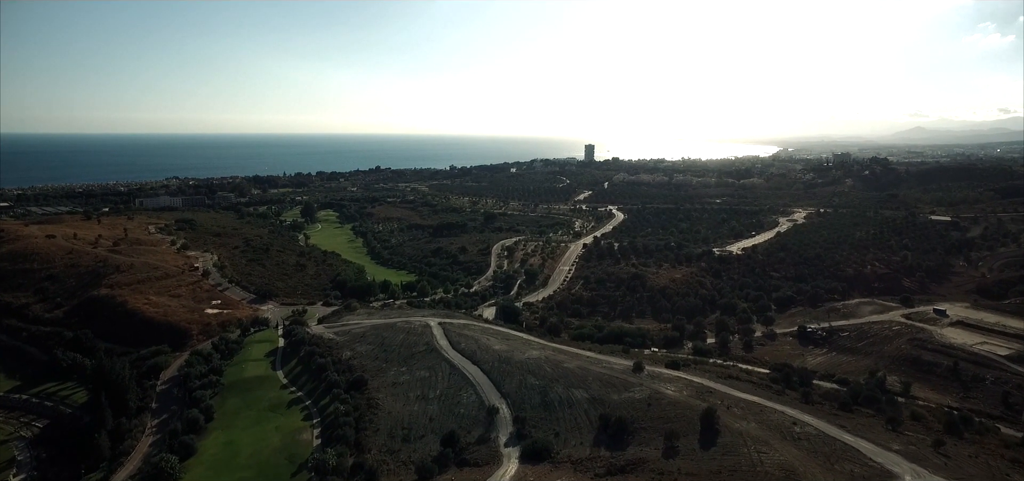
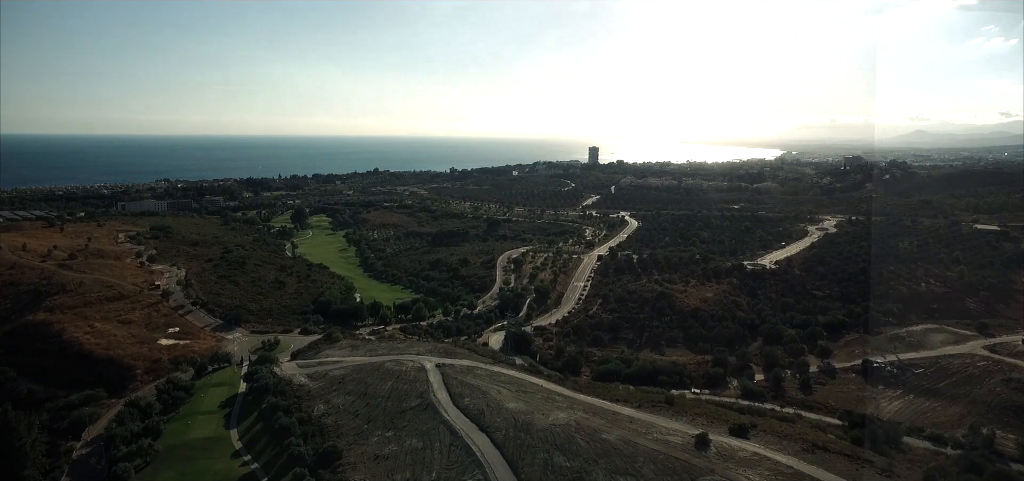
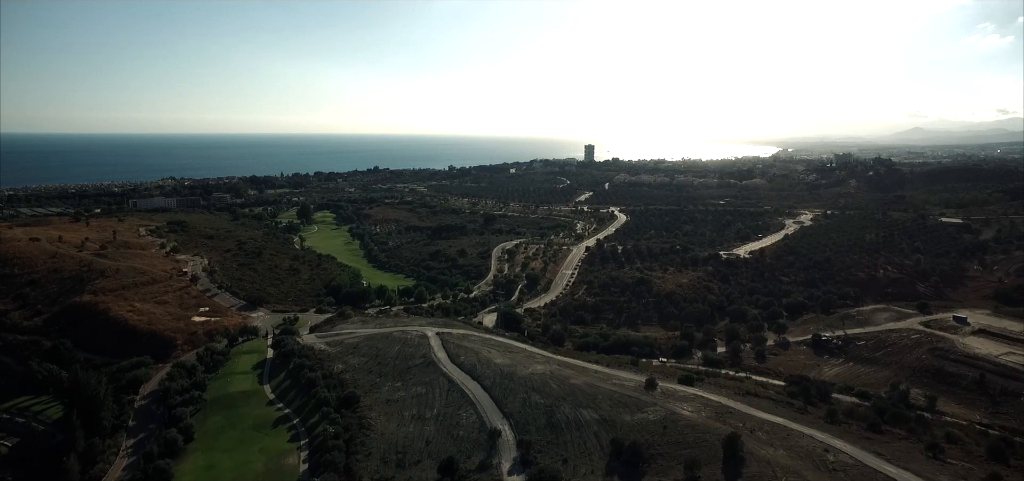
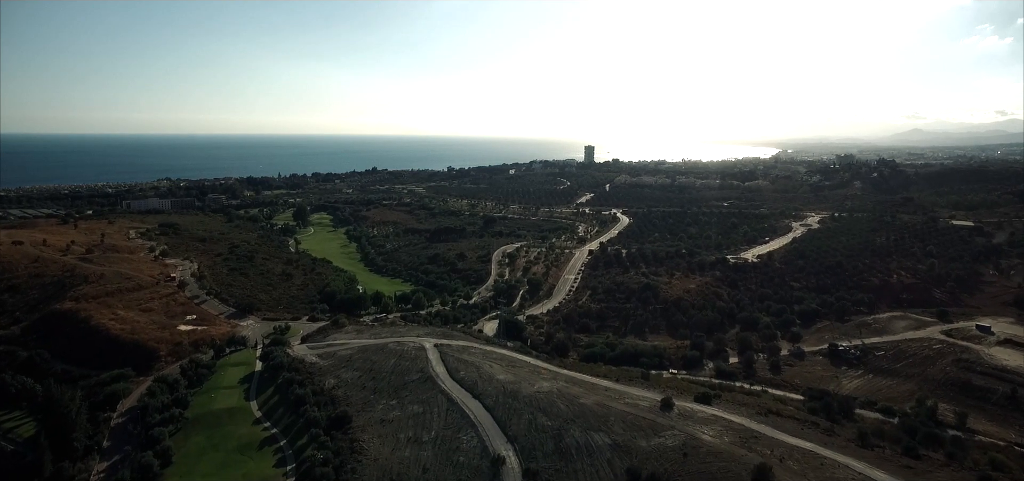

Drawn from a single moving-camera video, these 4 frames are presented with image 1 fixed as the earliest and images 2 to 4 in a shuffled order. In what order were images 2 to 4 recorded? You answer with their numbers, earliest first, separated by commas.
3, 4, 2
